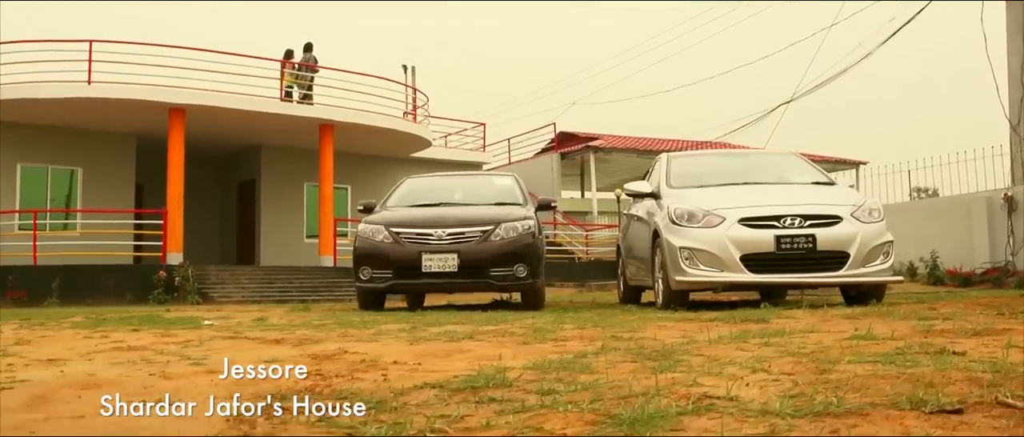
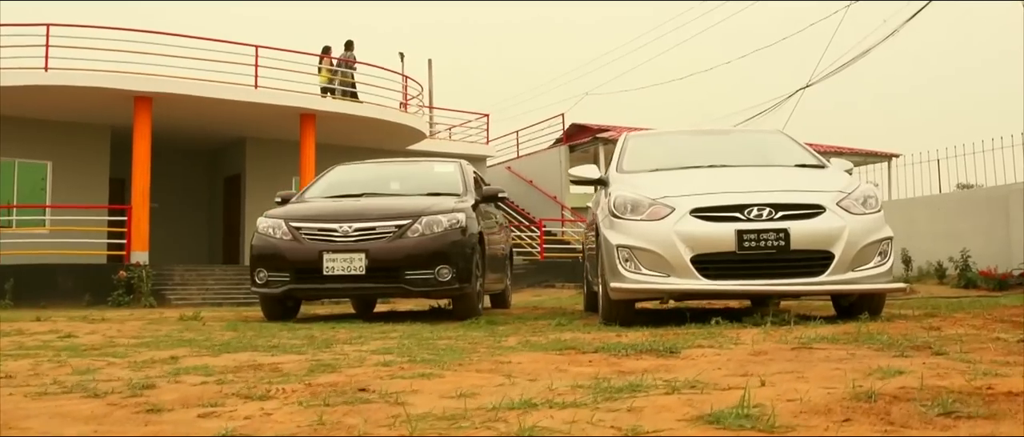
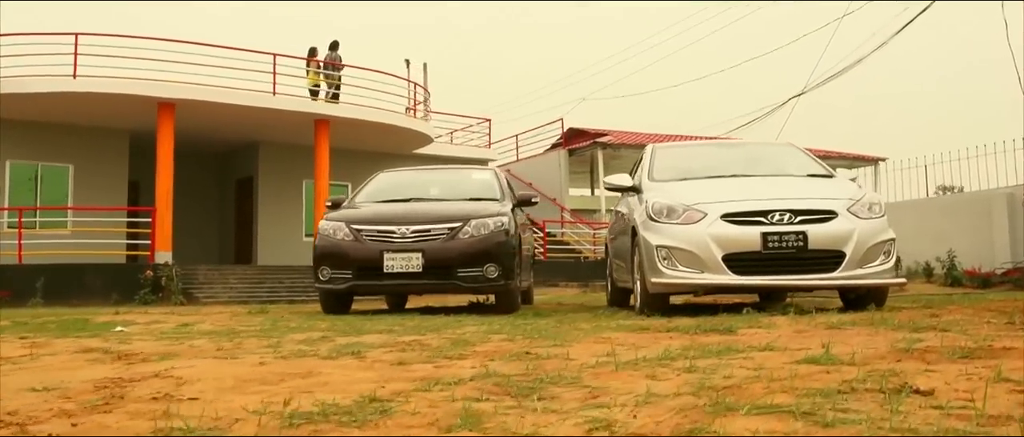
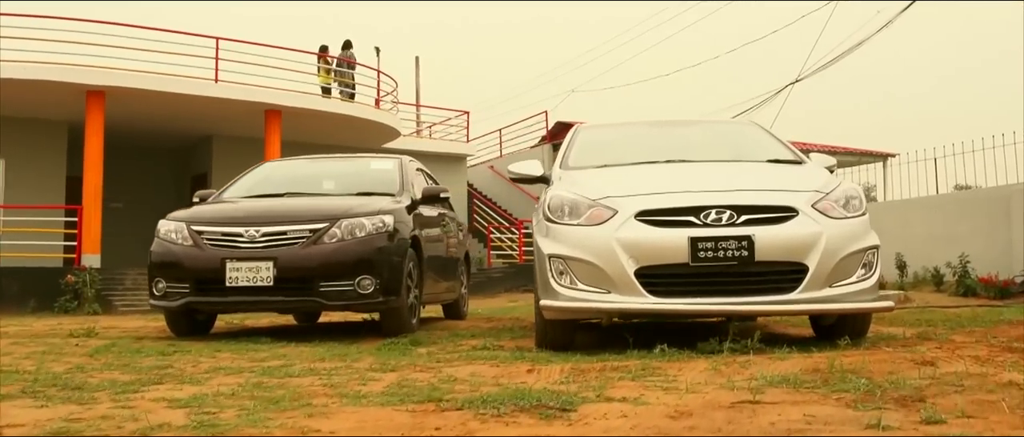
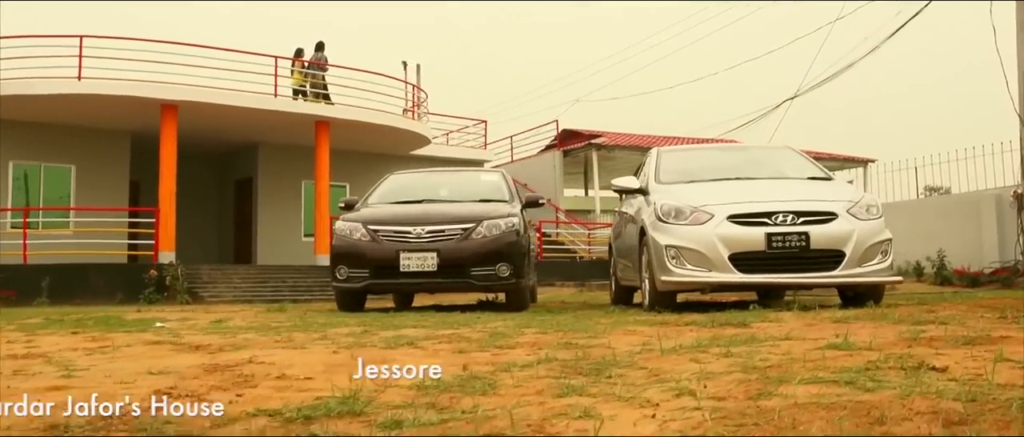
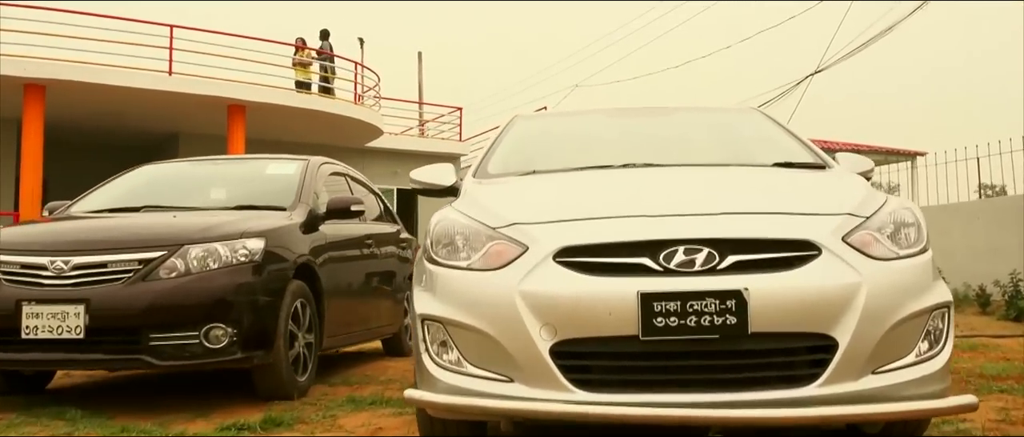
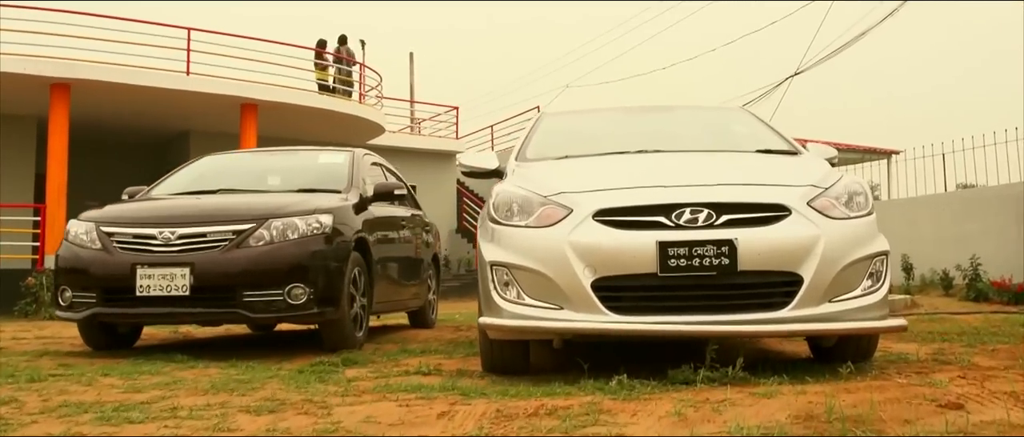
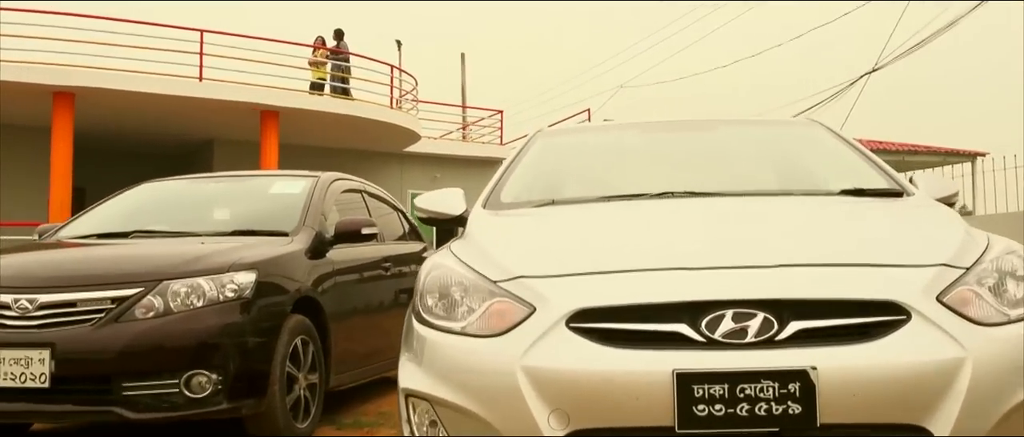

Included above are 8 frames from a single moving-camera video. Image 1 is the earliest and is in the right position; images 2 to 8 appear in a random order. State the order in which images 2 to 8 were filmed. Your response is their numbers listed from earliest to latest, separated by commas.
5, 3, 2, 4, 7, 6, 8
